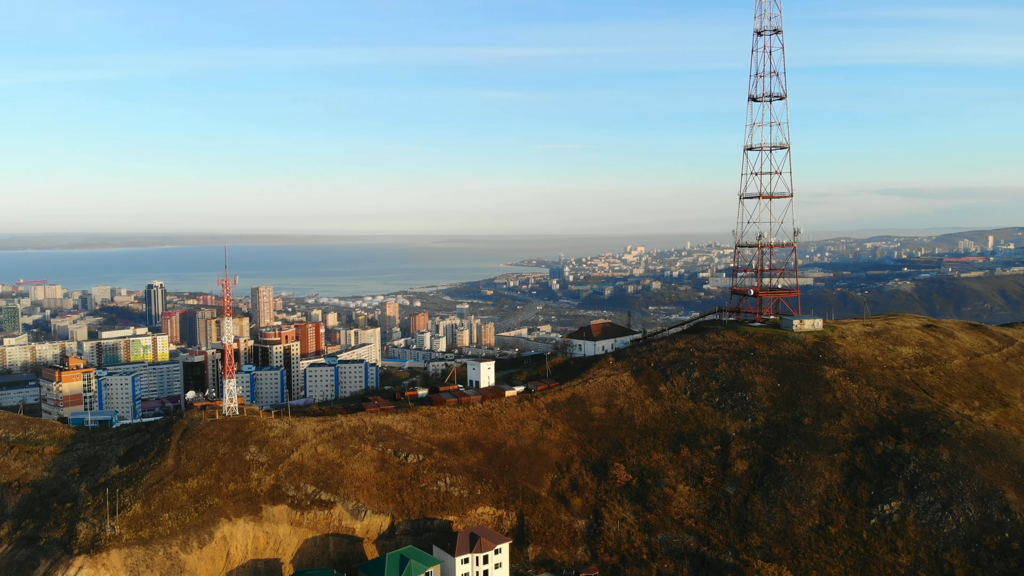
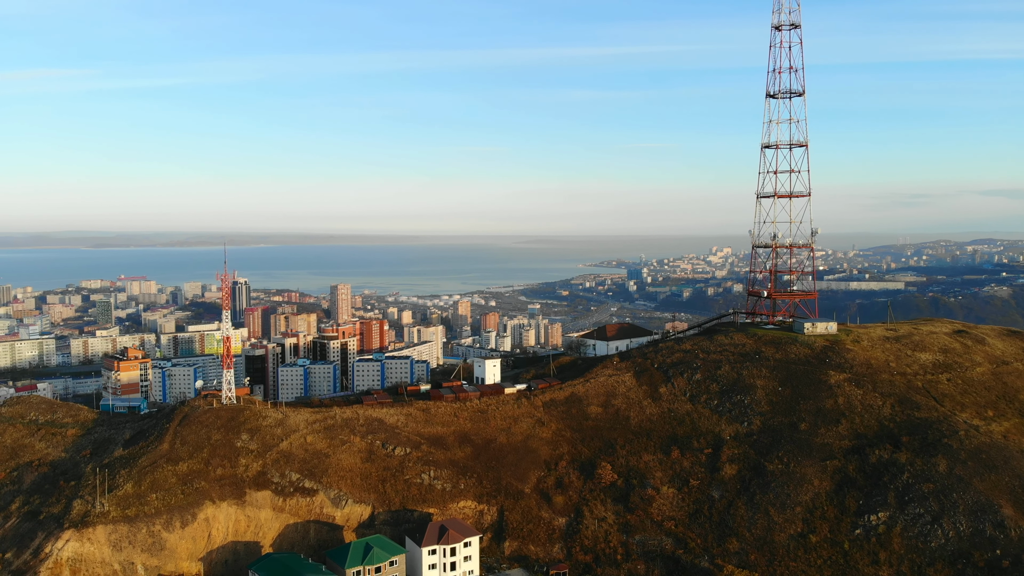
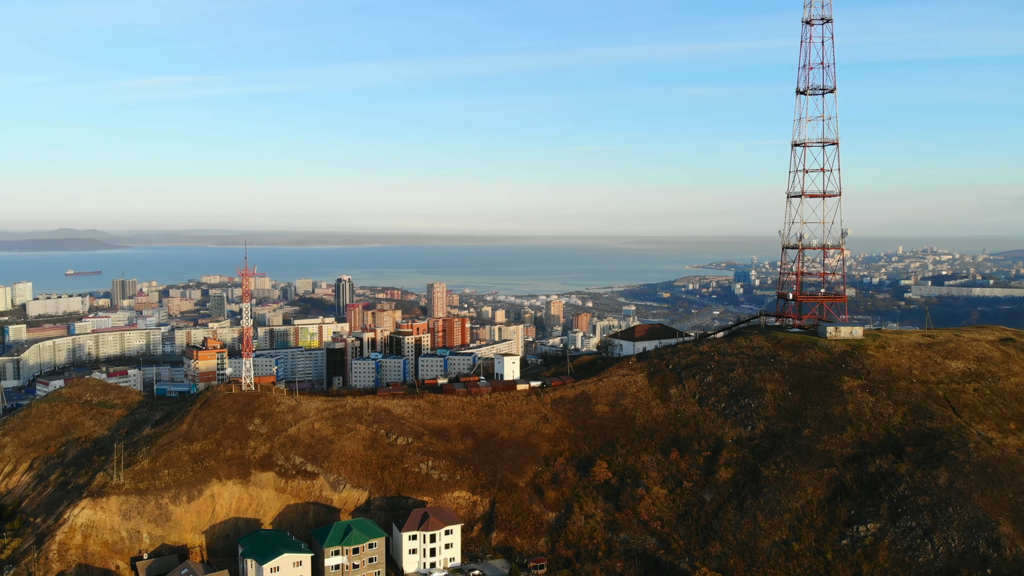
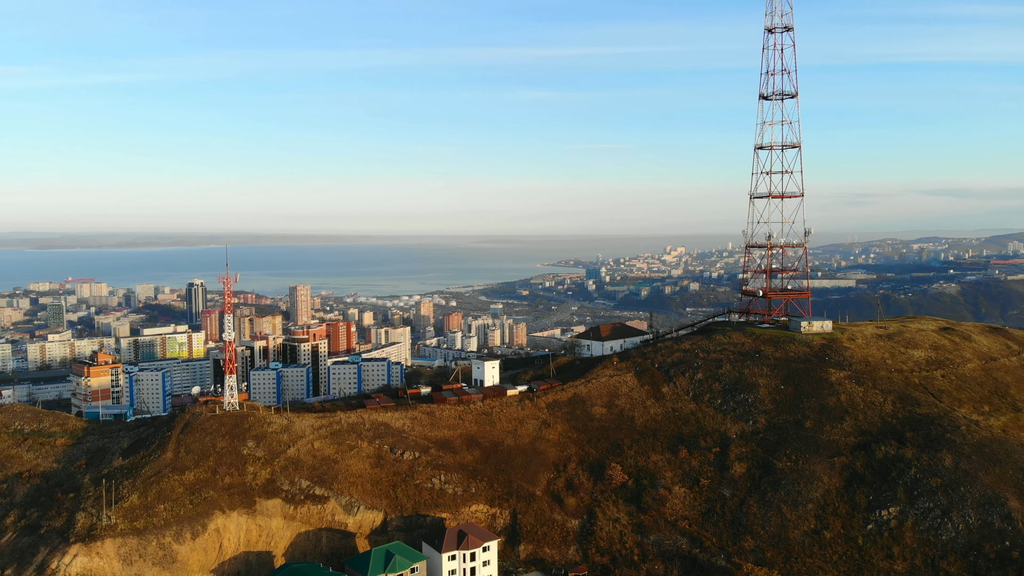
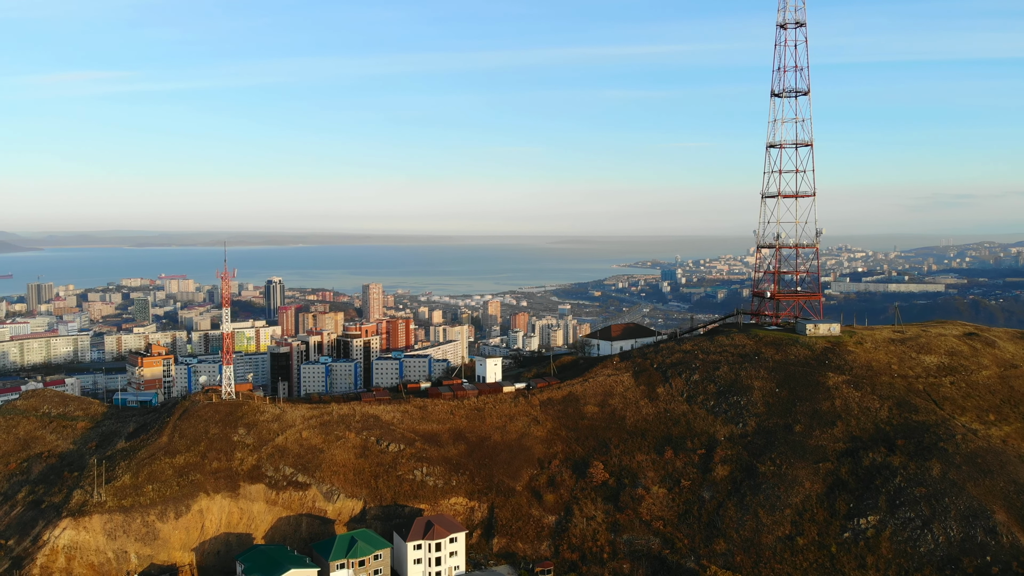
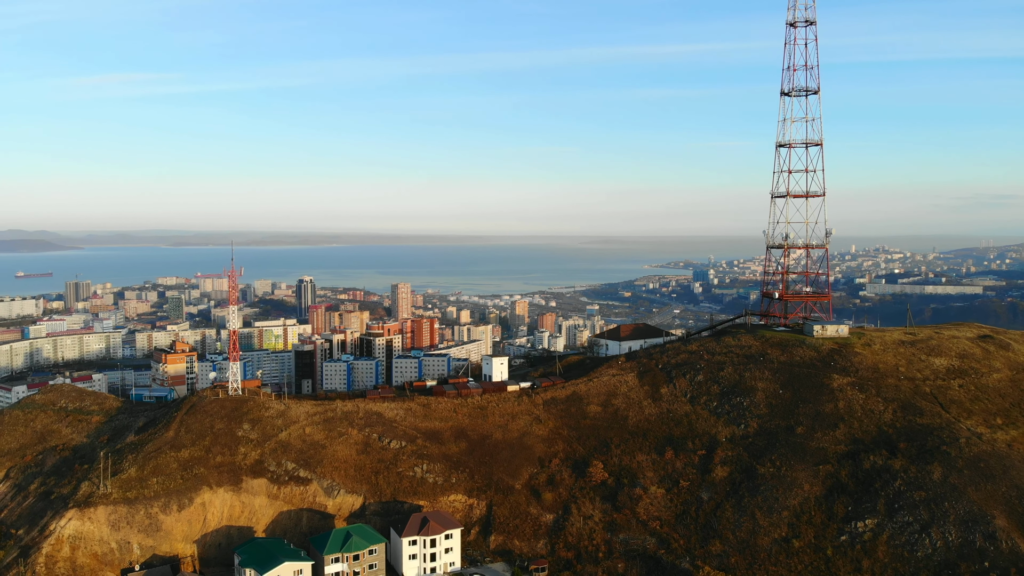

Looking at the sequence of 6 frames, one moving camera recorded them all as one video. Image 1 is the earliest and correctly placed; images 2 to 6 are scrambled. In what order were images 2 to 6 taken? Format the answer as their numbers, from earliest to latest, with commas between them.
4, 2, 5, 6, 3
